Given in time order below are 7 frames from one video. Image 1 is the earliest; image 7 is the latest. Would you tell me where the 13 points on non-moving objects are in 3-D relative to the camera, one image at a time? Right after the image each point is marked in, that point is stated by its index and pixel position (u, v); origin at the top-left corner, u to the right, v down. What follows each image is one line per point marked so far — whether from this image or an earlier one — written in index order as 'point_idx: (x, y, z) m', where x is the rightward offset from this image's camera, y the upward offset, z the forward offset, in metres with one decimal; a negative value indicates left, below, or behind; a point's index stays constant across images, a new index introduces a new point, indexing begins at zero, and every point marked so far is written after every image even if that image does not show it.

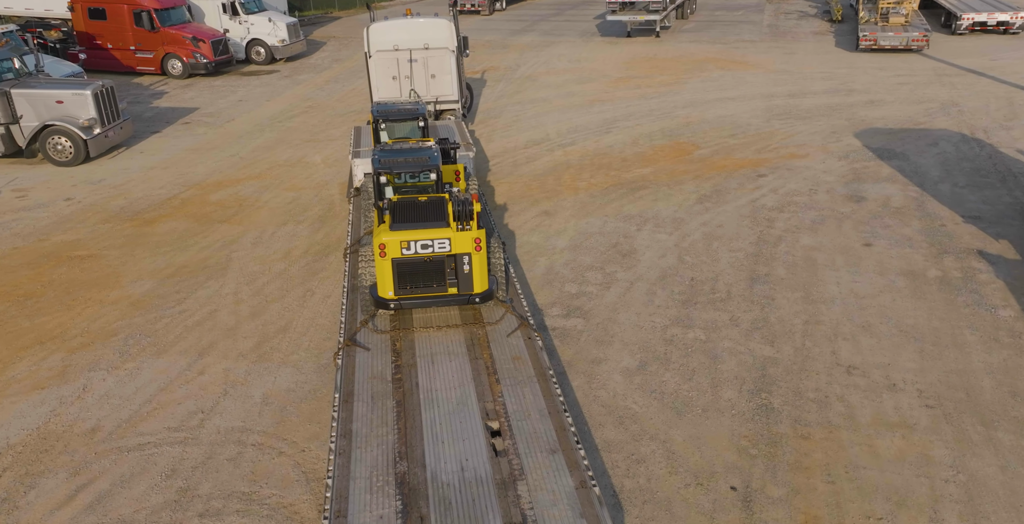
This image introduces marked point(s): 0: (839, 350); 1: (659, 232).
0: (+4.3, -1.2, +10.2) m
1: (+2.8, +0.5, +14.6) m
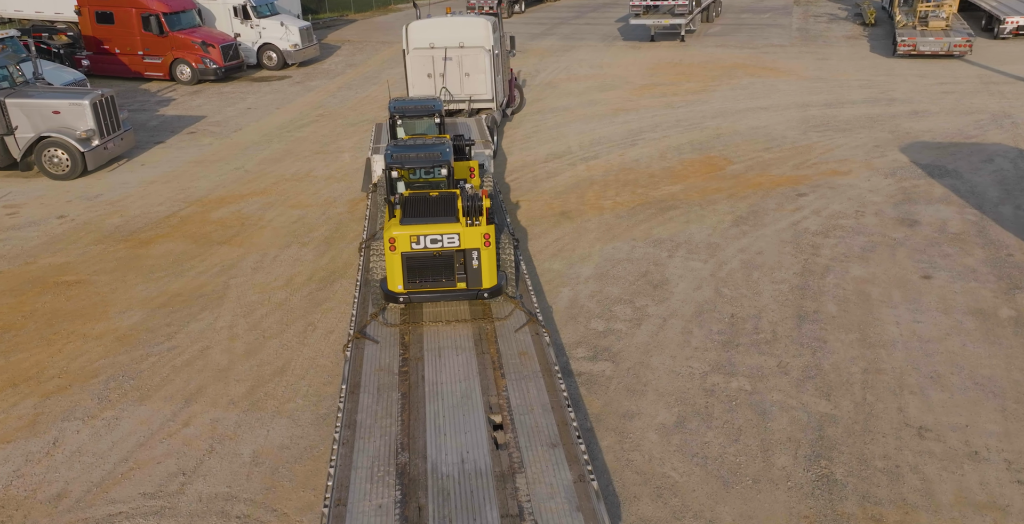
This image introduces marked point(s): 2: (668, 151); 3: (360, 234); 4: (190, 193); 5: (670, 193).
0: (+4.6, -1.7, +9.0) m
1: (+3.1, 0.0, +13.4) m
2: (+4.0, +2.8, +19.7) m
3: (-2.9, +0.5, +15.1) m
4: (-7.1, +1.5, +17.2) m
5: (+3.4, +1.5, +16.8) m
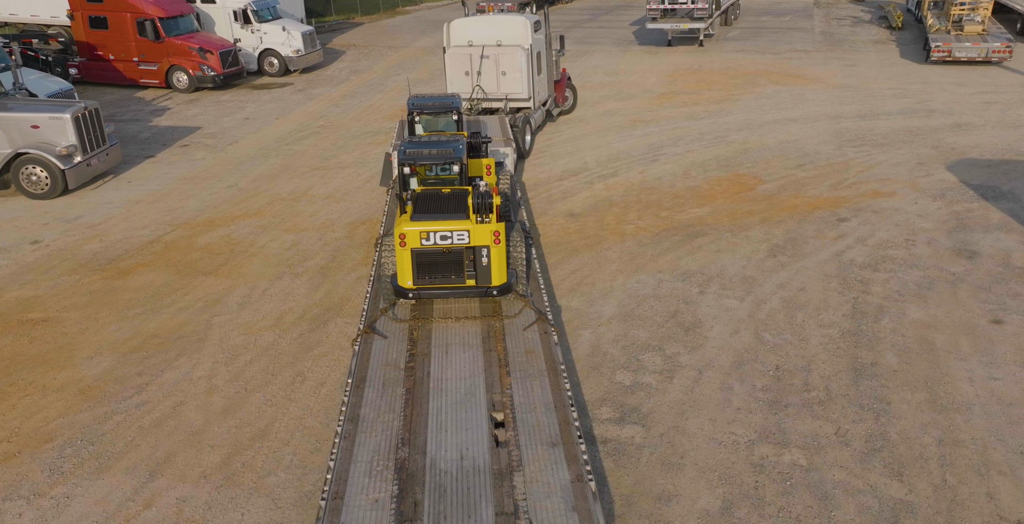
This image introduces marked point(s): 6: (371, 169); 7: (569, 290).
0: (+4.7, -2.3, +7.6) m
1: (+3.4, -0.6, +12.0) m
2: (+4.3, +2.2, +18.3) m
3: (-2.7, 0.0, +13.8) m
4: (-6.9, +1.0, +15.9) m
5: (+3.7, +0.9, +15.4) m
6: (-3.4, +2.2, +19.0) m
7: (+0.9, -0.4, +12.6) m
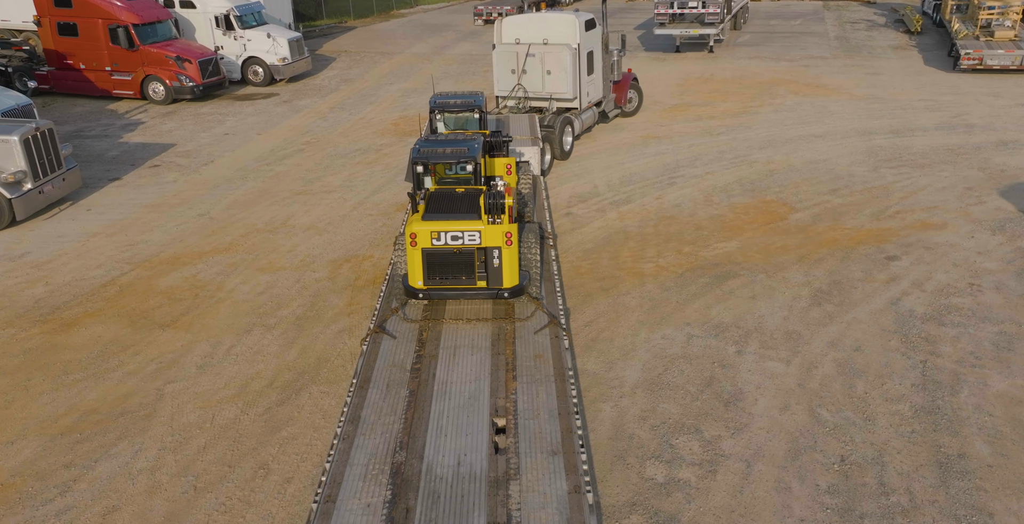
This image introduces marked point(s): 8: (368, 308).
0: (+4.8, -3.0, +5.8) m
1: (+3.4, -1.3, +10.2) m
2: (+4.3, +1.5, +16.5) m
3: (-2.6, -0.8, +12.0) m
4: (-6.8, +0.2, +14.1) m
5: (+3.8, +0.2, +13.7) m
6: (-3.4, +1.5, +17.2) m
7: (+1.0, -1.2, +10.8) m
8: (-2.3, -0.7, +12.2) m
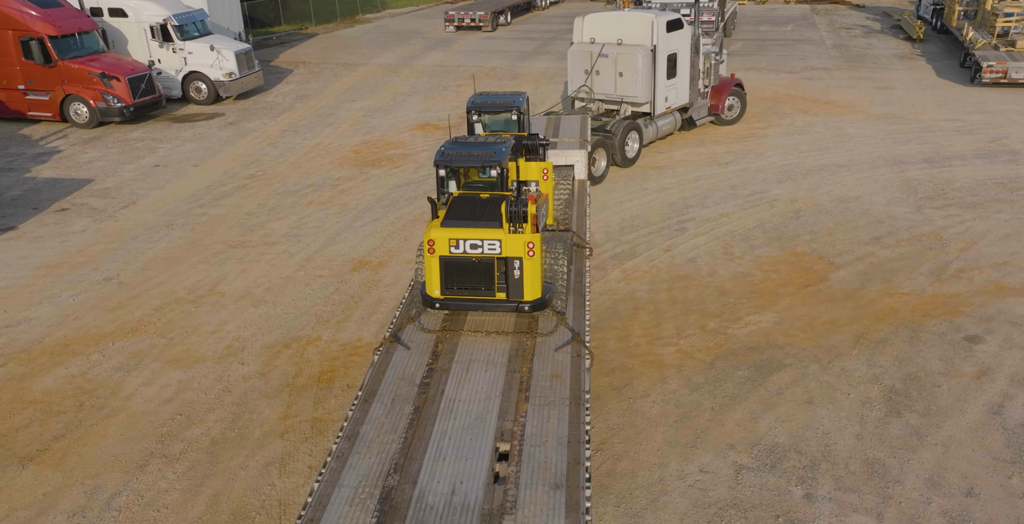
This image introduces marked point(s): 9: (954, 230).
0: (+4.9, -4.1, +3.1) m
1: (+3.3, -2.4, +7.5) m
2: (+4.0, +0.3, +13.8) m
3: (-2.8, -2.0, +9.1) m
4: (-7.1, -1.0, +11.0) m
5: (+3.5, -1.0, +10.9) m
6: (-3.8, +0.3, +14.2) m
7: (+0.9, -2.3, +8.0) m
8: (-2.4, -1.9, +9.2) m
9: (+7.8, +0.5, +13.7) m
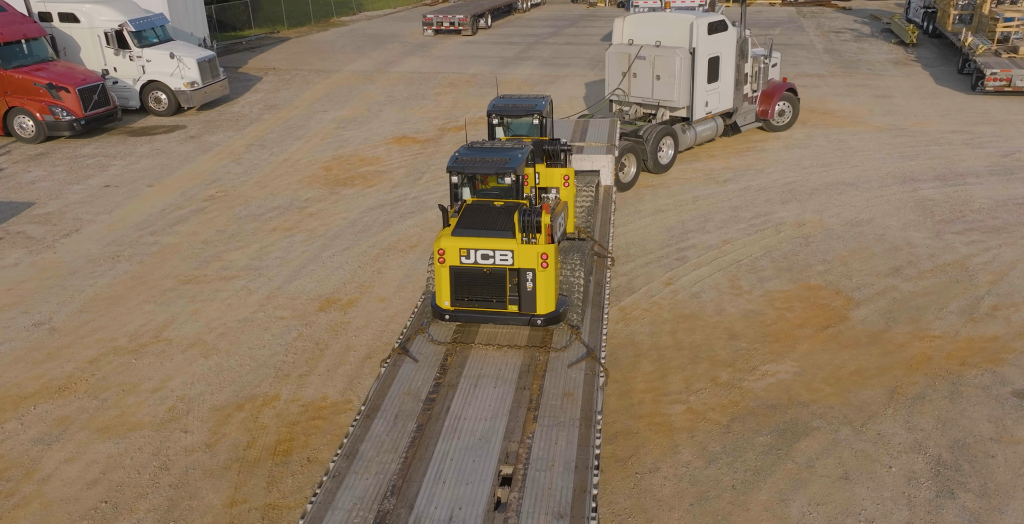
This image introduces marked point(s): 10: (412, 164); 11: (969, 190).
0: (+4.9, -4.6, +1.9) m
1: (+3.3, -3.0, +6.2) m
2: (+3.7, -0.2, +12.6) m
3: (-2.9, -2.6, +7.7) m
4: (-7.2, -1.6, +9.5) m
5: (+3.4, -1.5, +9.6) m
6: (-4.0, -0.3, +12.8) m
7: (+0.8, -2.9, +6.6) m
8: (-2.5, -2.5, +7.8) m
9: (+7.5, 0.0, +12.5) m
10: (-2.4, +2.4, +18.7) m
11: (+9.1, +1.4, +15.4) m
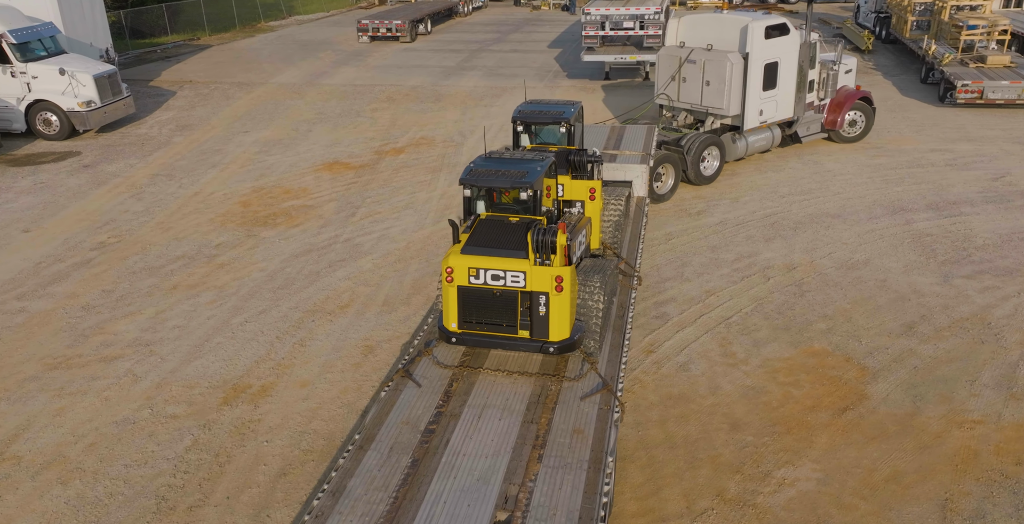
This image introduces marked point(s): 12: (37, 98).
0: (+5.1, -5.4, +0.1) m
1: (+3.1, -3.8, +4.2) m
2: (+3.0, -1.0, +10.6) m
3: (-3.2, -3.5, +5.3) m
4: (-7.6, -2.7, +6.8) m
5: (+2.9, -2.3, +7.7) m
6: (-4.7, -1.3, +10.3) m
7: (+0.6, -3.8, +4.5) m
8: (-2.8, -3.5, +5.5) m
9: (+6.9, -0.7, +10.8) m
10: (-3.6, +1.4, +16.4) m
11: (+8.2, +0.7, +13.9) m
12: (-11.9, +4.1, +19.4) m
